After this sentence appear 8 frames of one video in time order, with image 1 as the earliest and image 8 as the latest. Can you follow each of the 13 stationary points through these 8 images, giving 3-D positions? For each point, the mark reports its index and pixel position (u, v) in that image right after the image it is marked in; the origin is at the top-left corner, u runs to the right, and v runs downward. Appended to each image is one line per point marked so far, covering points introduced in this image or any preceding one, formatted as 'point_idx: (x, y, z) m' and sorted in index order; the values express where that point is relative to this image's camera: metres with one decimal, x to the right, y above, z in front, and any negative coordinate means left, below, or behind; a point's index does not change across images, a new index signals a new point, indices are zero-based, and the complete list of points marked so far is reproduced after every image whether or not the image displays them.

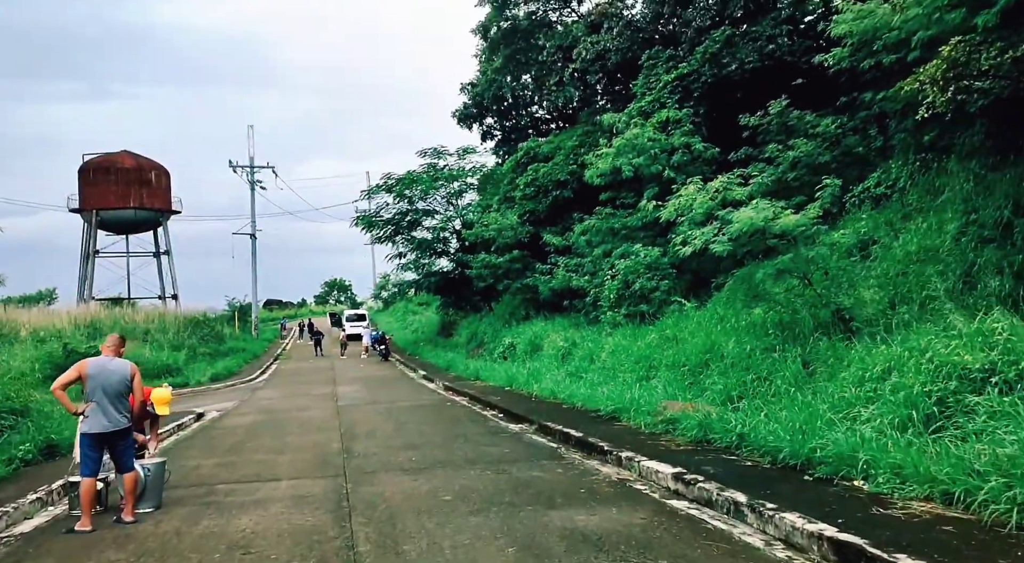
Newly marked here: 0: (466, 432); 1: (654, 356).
0: (-0.6, -2.0, +9.9) m
1: (+2.2, -1.1, +11.9) m
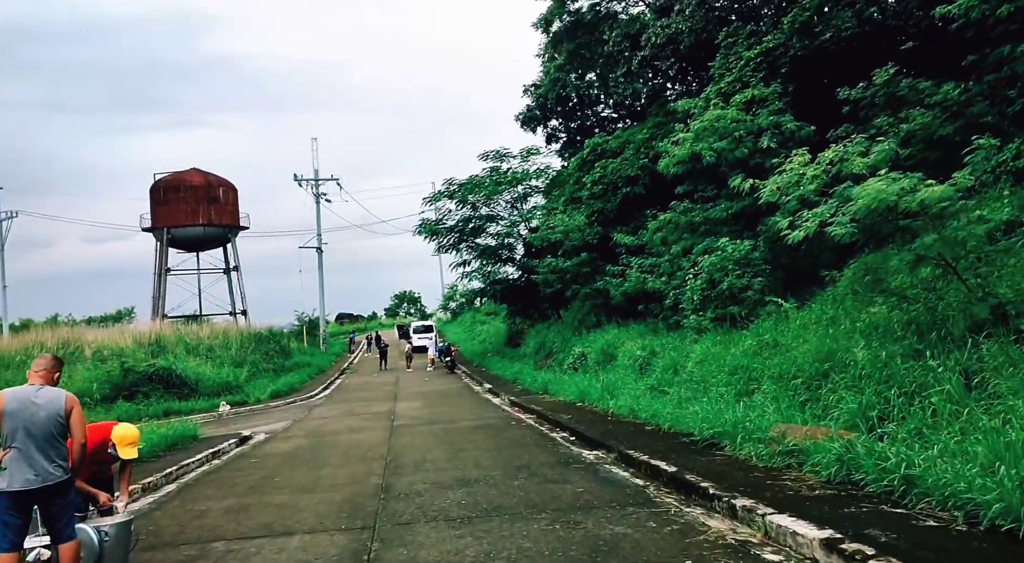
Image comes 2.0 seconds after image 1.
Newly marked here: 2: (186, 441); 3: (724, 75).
0: (+0.2, -2.0, +8.3) m
1: (+3.1, -1.1, +10.0) m
2: (-5.4, -2.7, +12.9) m
3: (+4.6, +4.4, +16.6) m
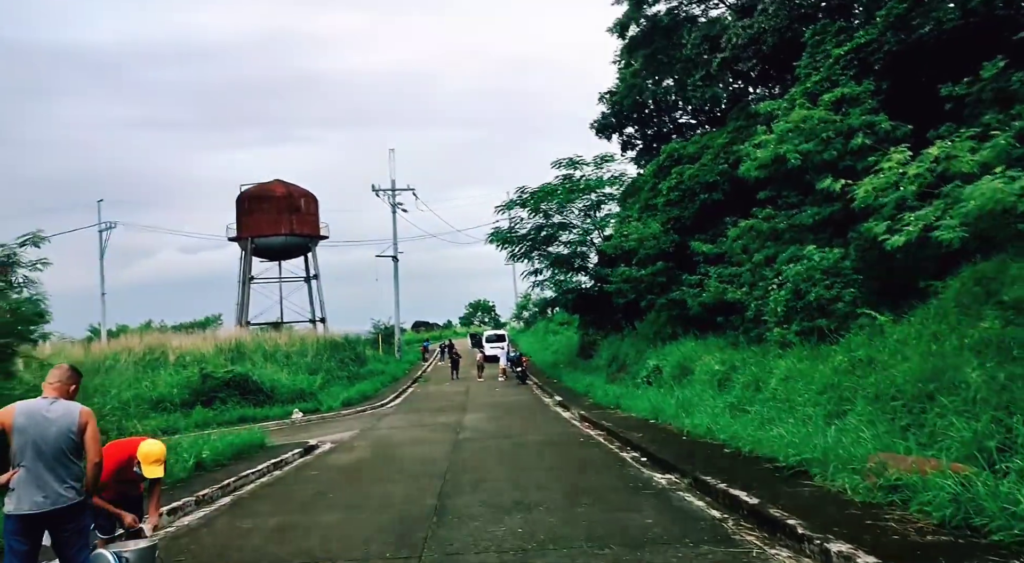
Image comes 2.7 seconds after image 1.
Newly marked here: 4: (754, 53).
0: (+0.8, -2.0, +7.7) m
1: (+3.9, -1.2, +9.1) m
2: (-4.3, -2.8, +12.8) m
3: (+6.1, +4.2, +15.6) m
4: (+6.1, +5.8, +19.3) m
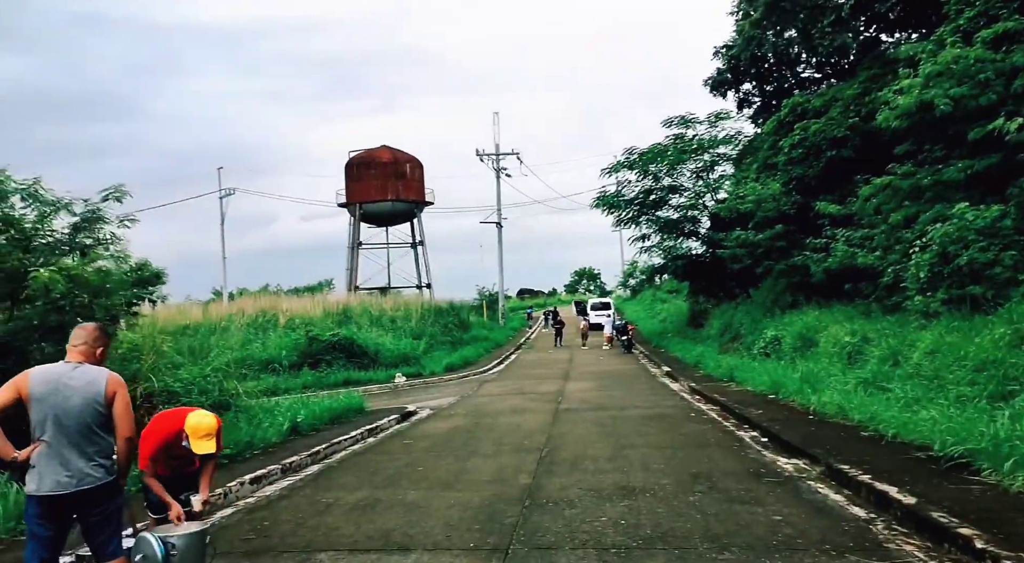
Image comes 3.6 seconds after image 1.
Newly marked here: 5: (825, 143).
0: (+1.7, -1.7, +6.8) m
1: (+5.0, -0.8, +7.7) m
2: (-2.6, -2.2, +12.6) m
3: (+8.1, +4.9, +13.7) m
4: (+8.5, +6.6, +17.2) m
5: (+7.8, +3.4, +19.2) m
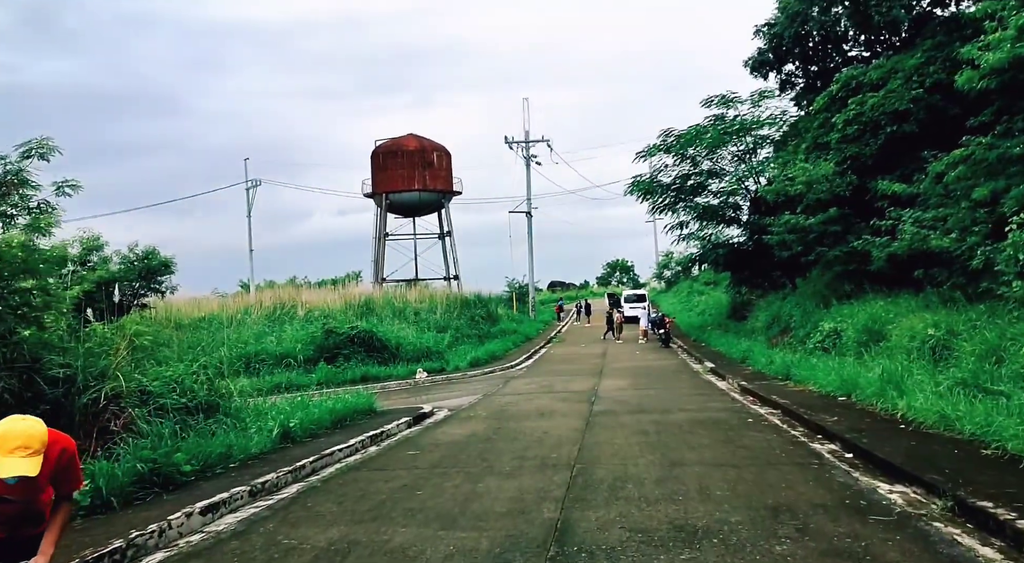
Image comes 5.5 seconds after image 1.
0: (+1.9, -1.5, +5.2) m
1: (+5.2, -0.6, +6.0) m
2: (-2.2, -2.0, +11.2) m
3: (+8.5, +5.1, +11.8) m
4: (+9.1, +6.8, +15.3) m
5: (+8.5, +3.7, +17.4) m
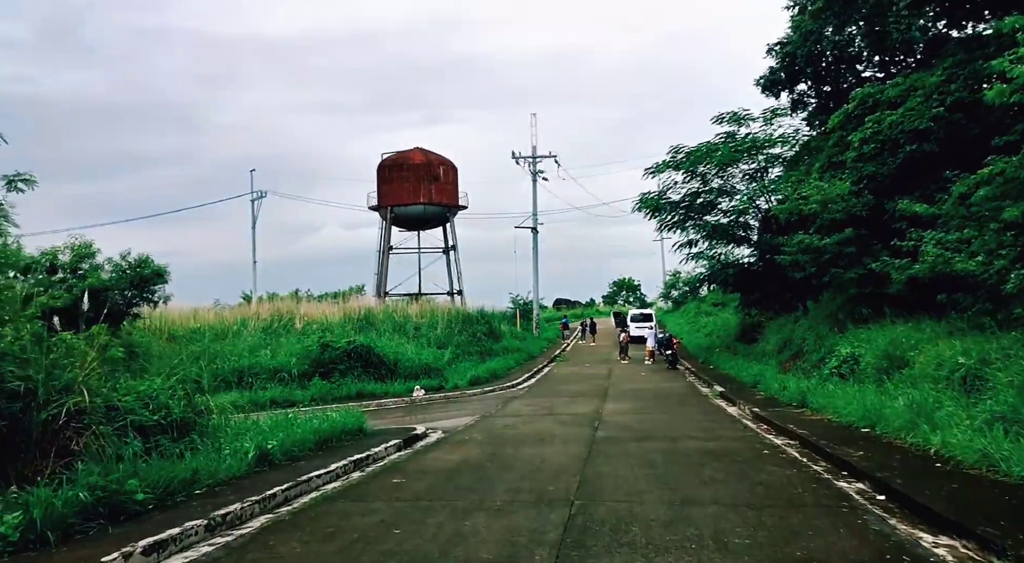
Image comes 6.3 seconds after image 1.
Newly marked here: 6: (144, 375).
0: (+1.8, -1.6, +4.5) m
1: (+5.2, -0.8, +5.3) m
2: (-2.3, -2.1, +10.5) m
3: (+8.6, +4.7, +11.2) m
4: (+9.3, +6.4, +14.7) m
5: (+8.6, +3.2, +16.7) m
6: (-4.8, -1.2, +10.1) m
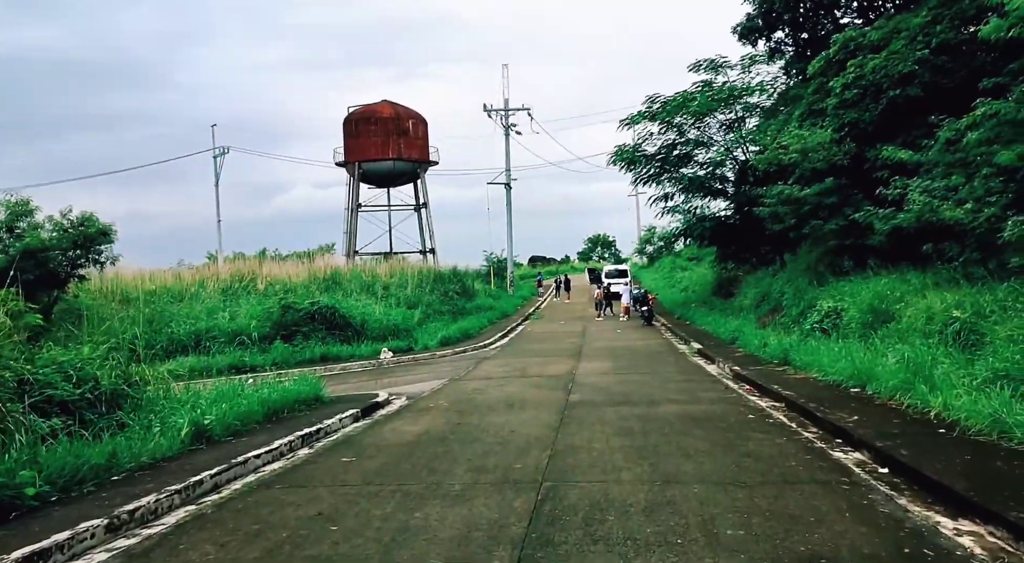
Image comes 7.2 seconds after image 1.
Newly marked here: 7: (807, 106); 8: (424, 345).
0: (+1.6, -1.3, +3.8) m
1: (+4.9, -0.5, +4.7) m
2: (-2.7, -1.6, +9.8) m
3: (+8.0, +5.5, +10.4) m
4: (+8.6, +7.3, +13.8) m
5: (+7.9, +4.2, +16.0) m
6: (-5.2, -0.7, +9.1) m
7: (+7.6, +4.5, +19.6) m
8: (-2.3, -1.6, +19.9) m
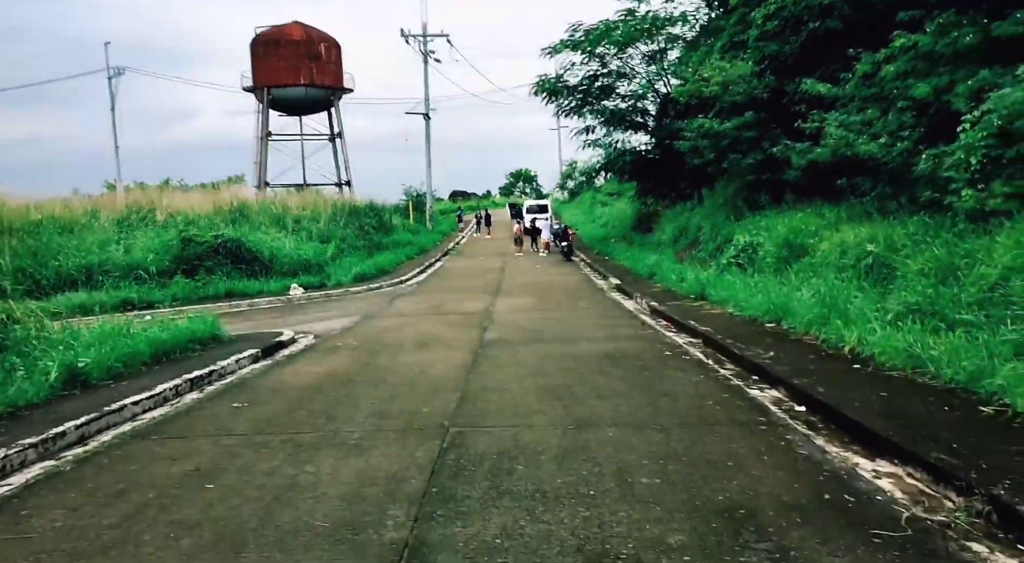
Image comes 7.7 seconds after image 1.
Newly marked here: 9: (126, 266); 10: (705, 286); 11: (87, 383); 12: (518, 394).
0: (+1.1, -1.0, +3.6) m
1: (+4.3, -0.1, +4.7) m
2: (-3.7, -0.8, +9.1) m
3: (+6.9, +6.3, +10.1) m
4: (+7.1, +8.4, +13.5) m
5: (+6.2, +5.6, +15.8) m
6: (-6.2, 0.0, +8.1) m
7: (+5.5, +6.2, +19.4) m
8: (-4.3, 0.0, +19.2) m
9: (-8.6, +0.3, +17.1) m
10: (+3.1, -0.1, +12.4) m
11: (-3.8, -0.9, +6.8) m
12: (0.0, -0.9, +6.0) m
